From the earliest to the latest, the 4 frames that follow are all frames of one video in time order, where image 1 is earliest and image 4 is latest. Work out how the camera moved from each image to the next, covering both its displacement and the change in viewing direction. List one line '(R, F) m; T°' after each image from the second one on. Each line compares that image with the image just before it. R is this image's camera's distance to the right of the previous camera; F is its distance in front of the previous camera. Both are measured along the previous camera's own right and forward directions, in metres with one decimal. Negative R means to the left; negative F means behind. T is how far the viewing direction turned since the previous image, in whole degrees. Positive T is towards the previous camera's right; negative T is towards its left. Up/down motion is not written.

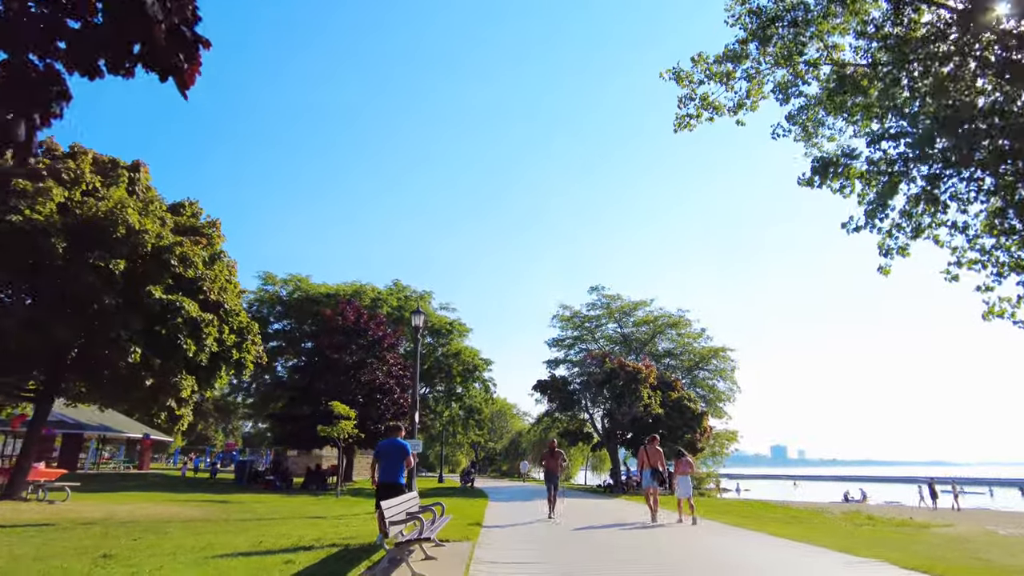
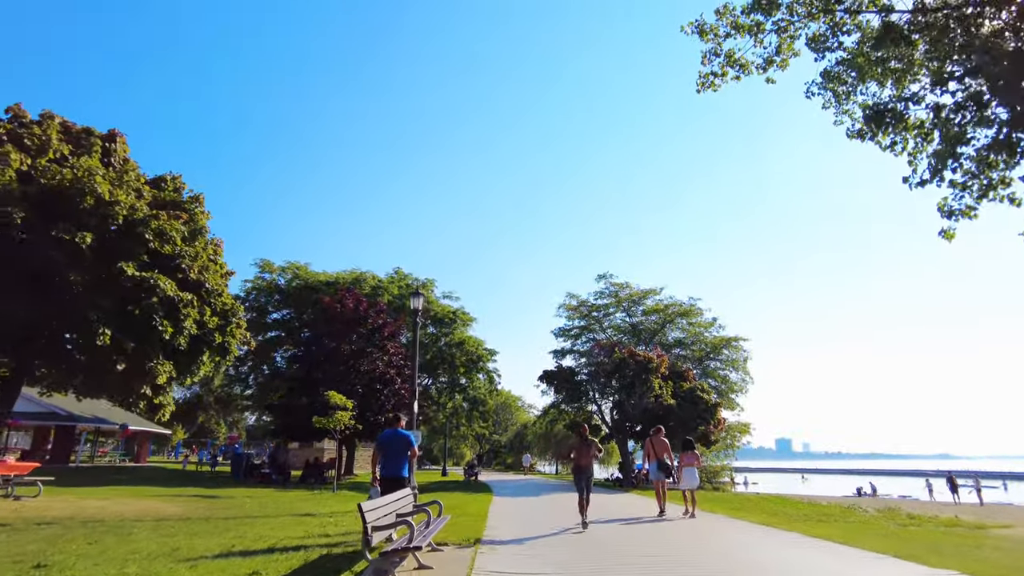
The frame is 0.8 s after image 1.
(0.0, +1.2) m; 0°
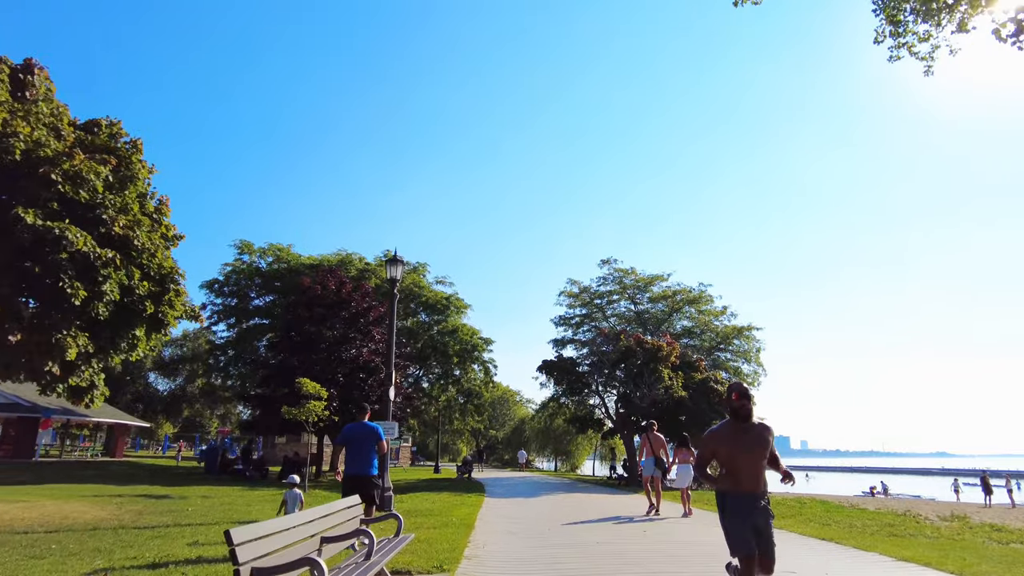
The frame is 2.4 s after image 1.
(+0.1, +2.3) m; 0°
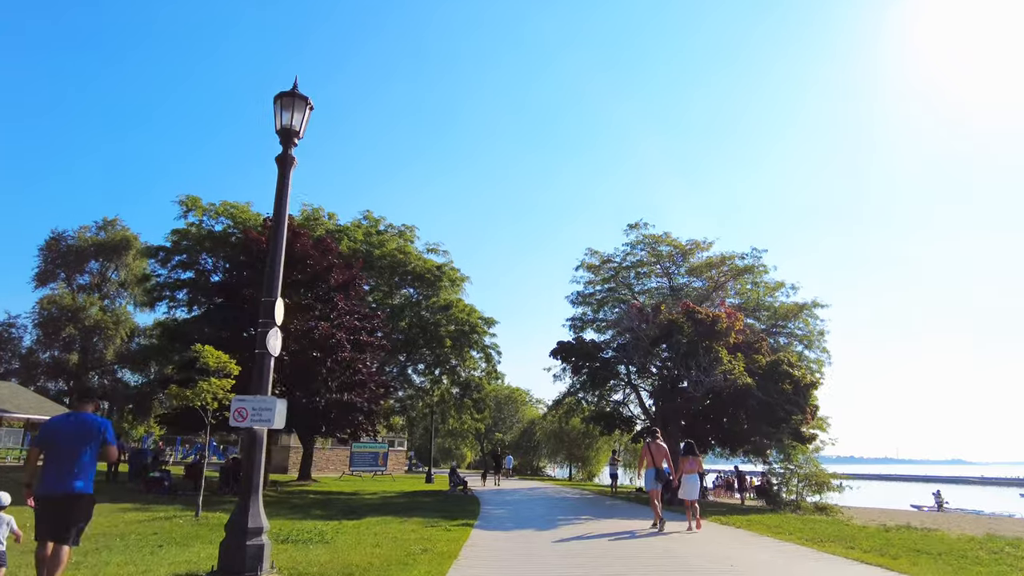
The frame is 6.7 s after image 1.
(+0.1, +6.3) m; -1°
